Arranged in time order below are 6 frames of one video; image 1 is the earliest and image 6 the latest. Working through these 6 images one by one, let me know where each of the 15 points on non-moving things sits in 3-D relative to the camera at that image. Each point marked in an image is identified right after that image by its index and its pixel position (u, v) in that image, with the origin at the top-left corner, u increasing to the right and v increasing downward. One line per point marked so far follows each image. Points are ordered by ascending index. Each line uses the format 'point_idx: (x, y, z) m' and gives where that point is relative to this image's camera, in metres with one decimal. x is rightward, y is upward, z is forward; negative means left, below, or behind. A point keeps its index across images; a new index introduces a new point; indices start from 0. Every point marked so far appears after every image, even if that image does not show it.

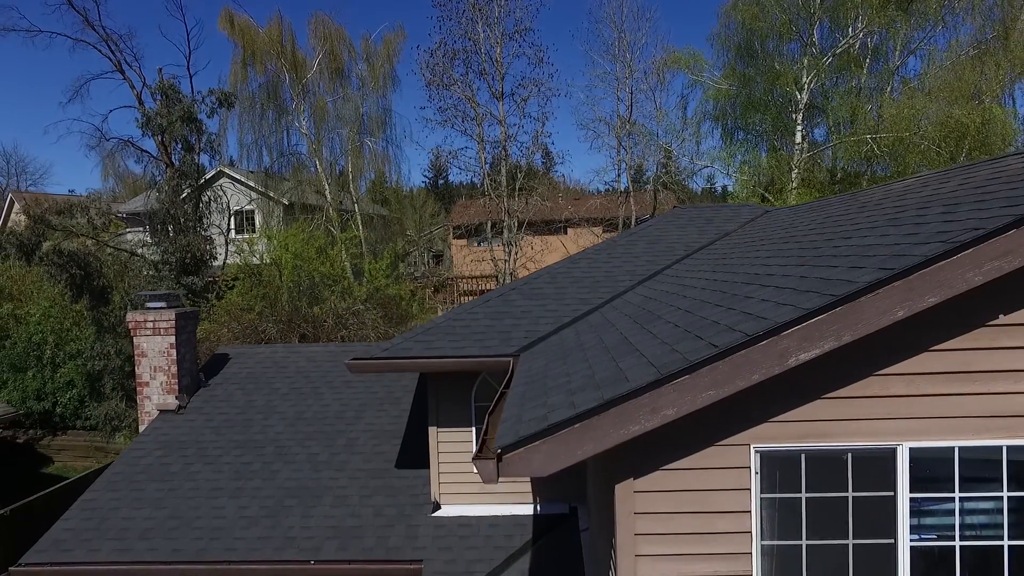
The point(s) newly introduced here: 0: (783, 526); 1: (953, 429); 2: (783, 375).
0: (+1.2, -1.0, +3.4) m
1: (+1.9, -0.6, +3.3) m
2: (+1.2, -0.4, +3.3) m
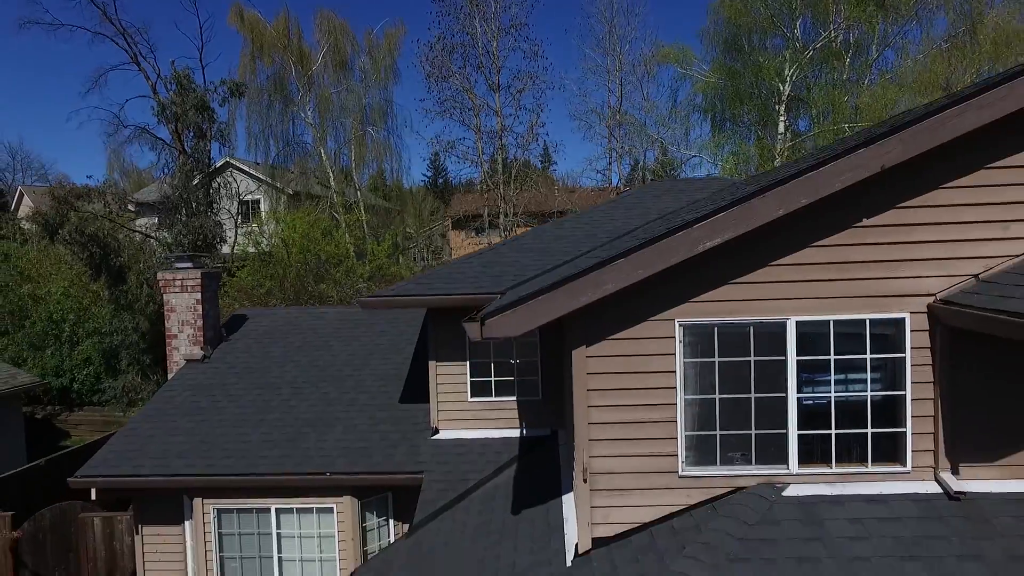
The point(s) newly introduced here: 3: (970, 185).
0: (+1.1, -0.5, +4.4) m
1: (+1.8, -0.1, +4.3) m
2: (+1.1, +0.1, +4.3) m
3: (+2.5, +0.6, +4.2) m
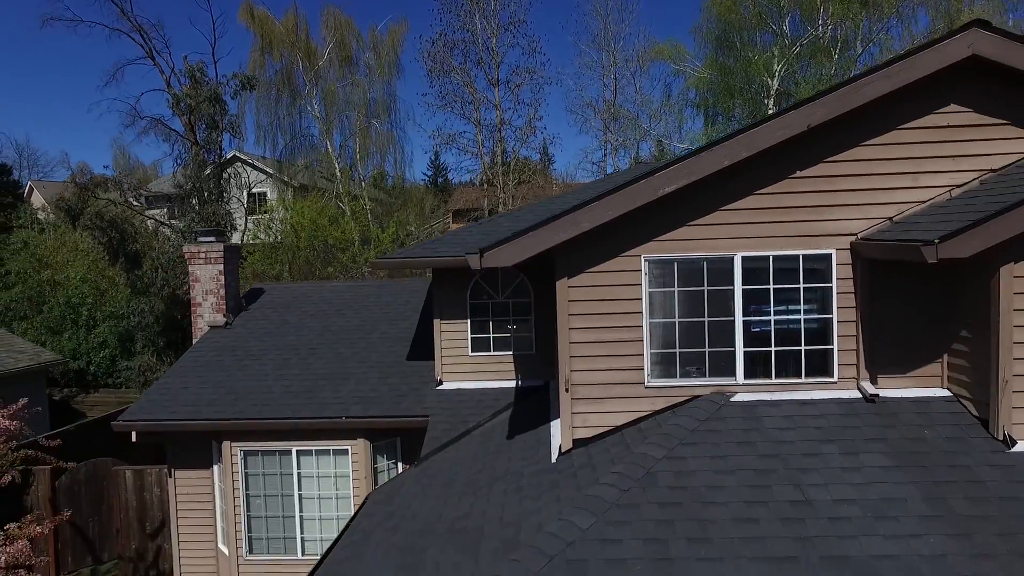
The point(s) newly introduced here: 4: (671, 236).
0: (+1.0, -0.1, +5.3) m
1: (+1.7, +0.3, +5.2) m
2: (+1.0, +0.5, +5.2) m
3: (+2.5, +1.0, +5.1) m
4: (+1.1, +0.3, +5.2) m
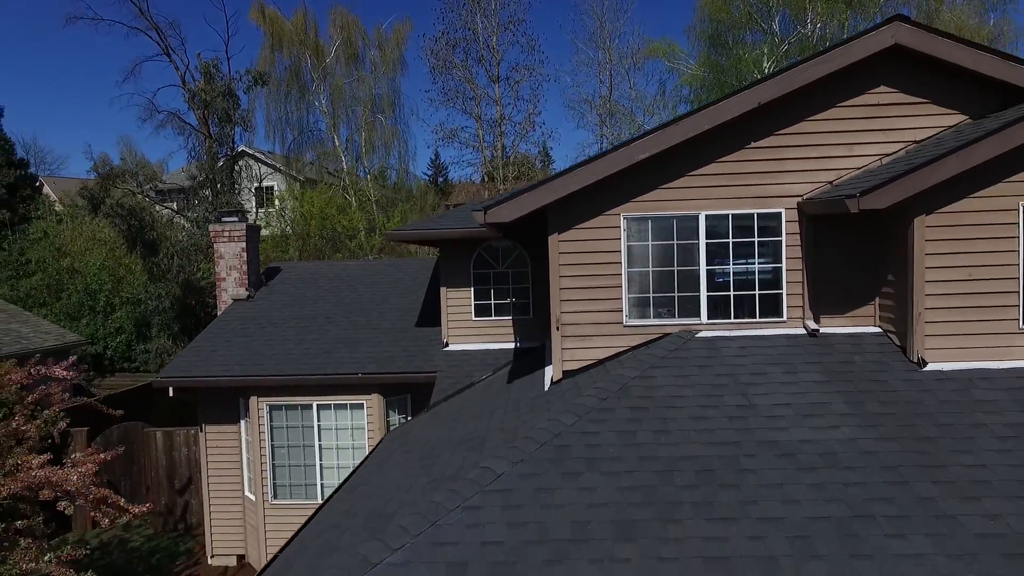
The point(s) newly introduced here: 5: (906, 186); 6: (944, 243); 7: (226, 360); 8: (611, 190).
0: (+1.0, +0.2, +6.3) m
1: (+1.7, +0.7, +6.1) m
2: (+1.0, +0.9, +6.1) m
3: (+2.5, +1.3, +6.0) m
4: (+1.1, +0.7, +6.2) m
5: (+2.7, +0.7, +5.2) m
6: (+3.1, +0.3, +5.5) m
7: (-3.7, -0.9, +10.0) m
8: (+0.8, +0.8, +6.2) m
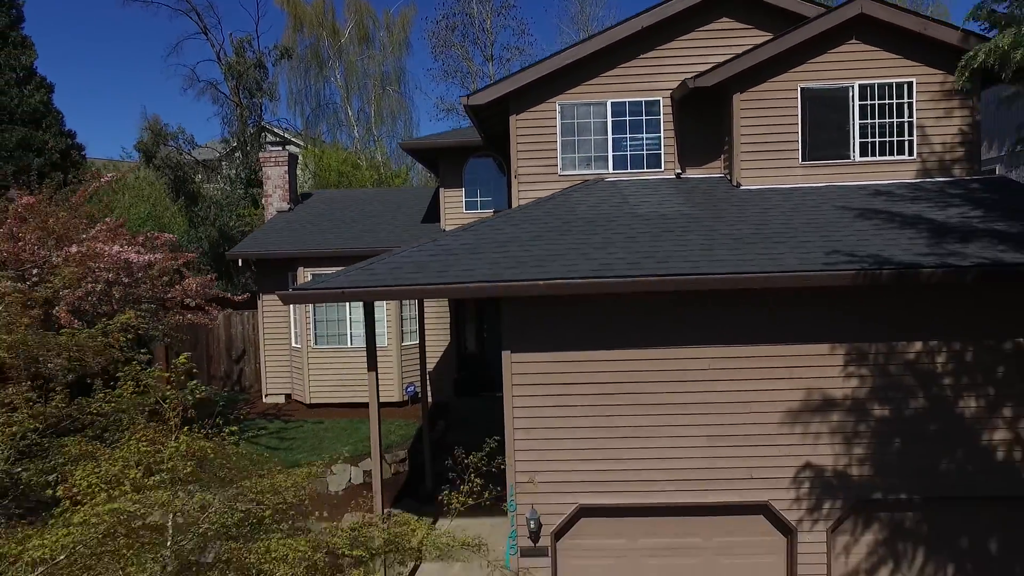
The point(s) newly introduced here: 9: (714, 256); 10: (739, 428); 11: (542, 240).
0: (+0.7, +1.9, +9.6) m
1: (+1.4, +2.4, +9.5) m
2: (+0.7, +2.6, +9.5) m
3: (+2.1, +3.1, +9.4) m
4: (+0.7, +2.4, +9.5) m
5: (+2.4, +2.4, +8.6) m
6: (+2.8, +2.0, +8.8) m
7: (-4.0, +0.8, +13.3) m
8: (+0.5, +2.5, +9.5) m
9: (+1.7, +0.3, +6.5) m
10: (+2.0, -1.2, +6.7) m
11: (+0.3, +0.4, +7.2) m
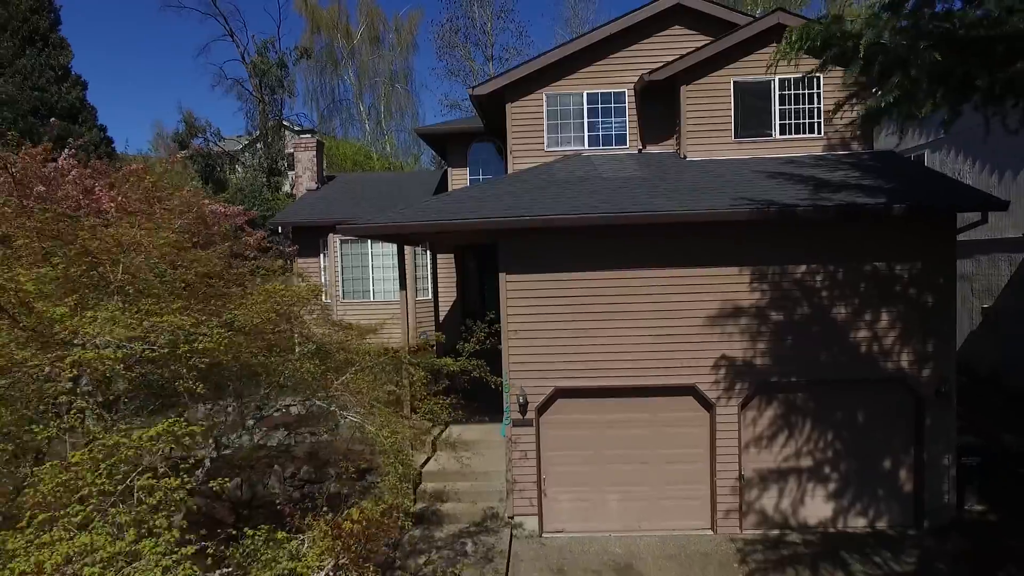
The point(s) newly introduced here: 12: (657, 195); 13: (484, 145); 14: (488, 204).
0: (+0.6, +2.7, +12.0) m
1: (+1.3, +3.1, +11.9) m
2: (+0.6, +3.4, +11.9) m
3: (+2.1, +3.8, +11.8) m
4: (+0.7, +3.2, +11.9) m
5: (+2.3, +3.2, +11.0) m
6: (+2.7, +2.8, +11.2) m
7: (-4.1, +1.5, +15.7) m
8: (+0.4, +3.2, +12.0) m
9: (+1.7, +1.0, +9.0) m
10: (+1.9, -0.5, +9.2) m
11: (+0.2, +1.2, +9.6) m
12: (+1.7, +1.1, +9.2) m
13: (-0.6, +2.9, +15.7) m
14: (-0.3, +1.0, +9.2) m
